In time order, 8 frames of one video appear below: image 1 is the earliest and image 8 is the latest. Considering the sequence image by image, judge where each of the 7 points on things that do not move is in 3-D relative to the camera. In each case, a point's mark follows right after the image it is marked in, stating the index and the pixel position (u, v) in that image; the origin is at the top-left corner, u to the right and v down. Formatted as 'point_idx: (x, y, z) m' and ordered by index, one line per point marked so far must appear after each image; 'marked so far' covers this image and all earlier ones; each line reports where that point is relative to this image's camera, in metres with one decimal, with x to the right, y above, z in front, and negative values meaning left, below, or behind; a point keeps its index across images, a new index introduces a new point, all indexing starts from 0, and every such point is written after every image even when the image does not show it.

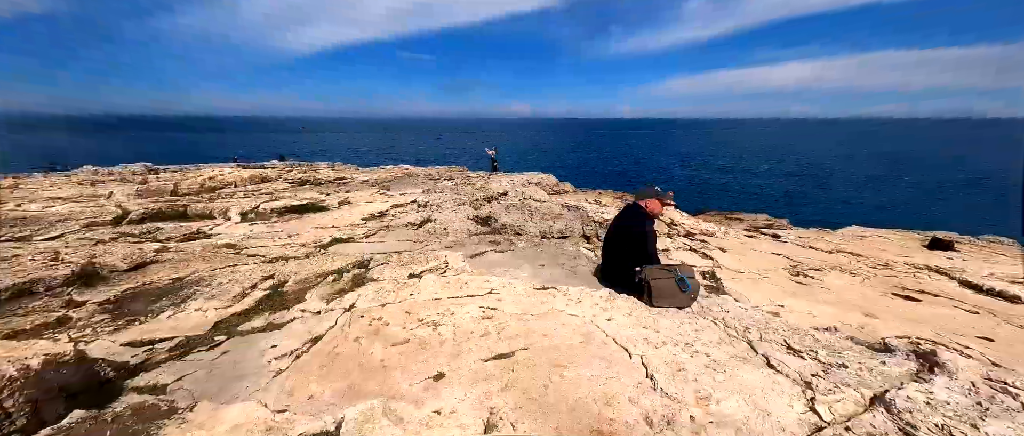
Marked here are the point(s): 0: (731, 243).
0: (+13.2, -1.6, +17.4) m
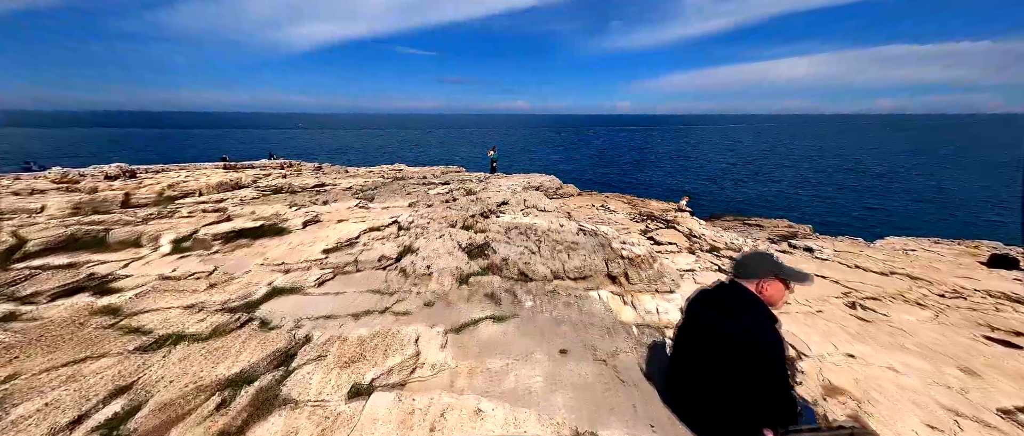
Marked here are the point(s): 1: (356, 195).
0: (+13.2, -2.4, +15.1) m
1: (-9.8, +1.4, +17.7) m
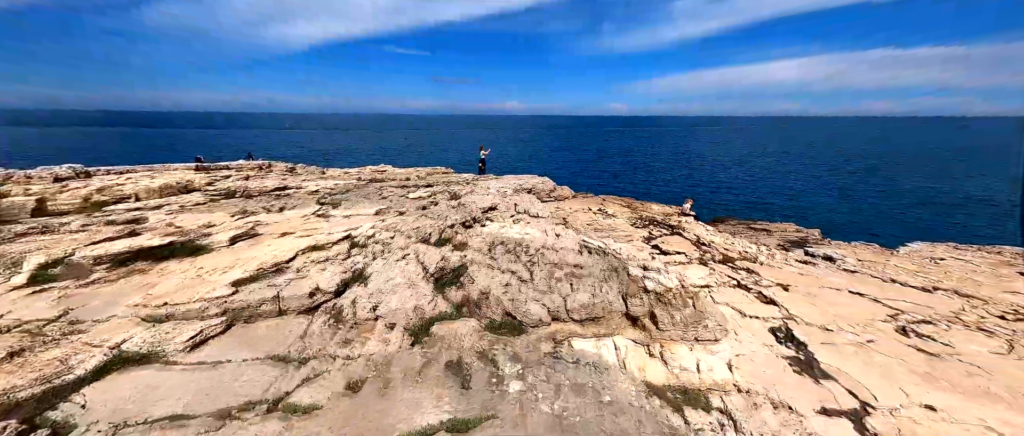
0: (+12.7, -2.7, +13.3) m
1: (-10.4, +1.0, +15.3) m
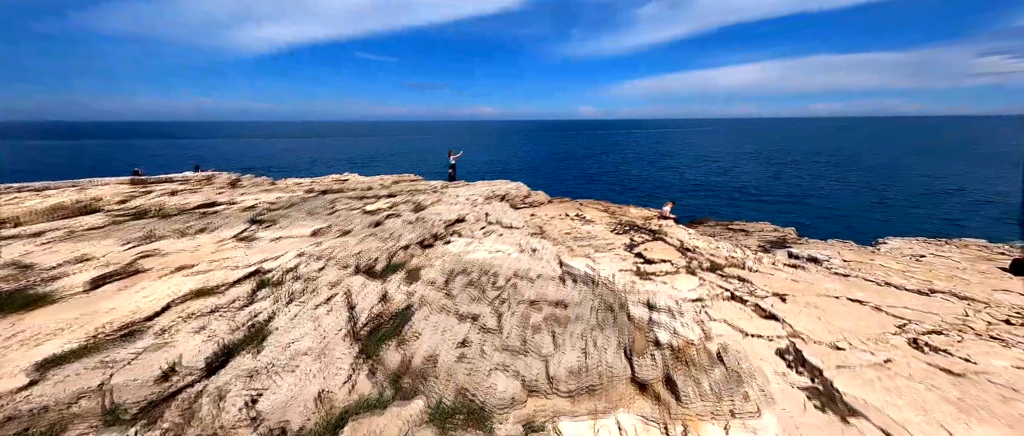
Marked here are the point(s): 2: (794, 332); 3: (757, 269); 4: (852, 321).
0: (+11.6, -2.9, +12.4) m
1: (-11.7, 0.0, +12.8) m
2: (+9.3, -3.8, +9.4) m
3: (+12.5, -2.6, +14.5) m
4: (+11.6, -3.5, +9.8) m
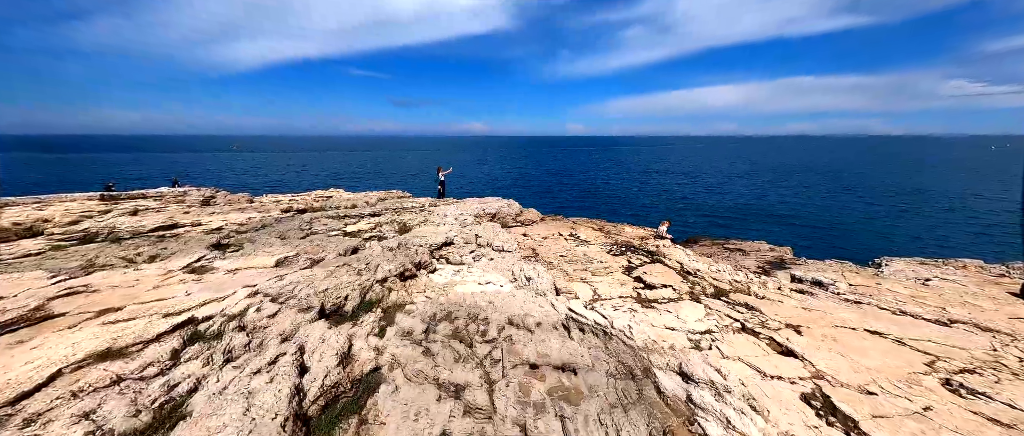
0: (+11.3, -3.9, +11.6) m
1: (-12.0, -1.0, +11.5) m
2: (+9.1, -4.6, +8.5) m
3: (+12.1, -3.8, +13.8) m
4: (+11.4, -4.4, +8.9) m
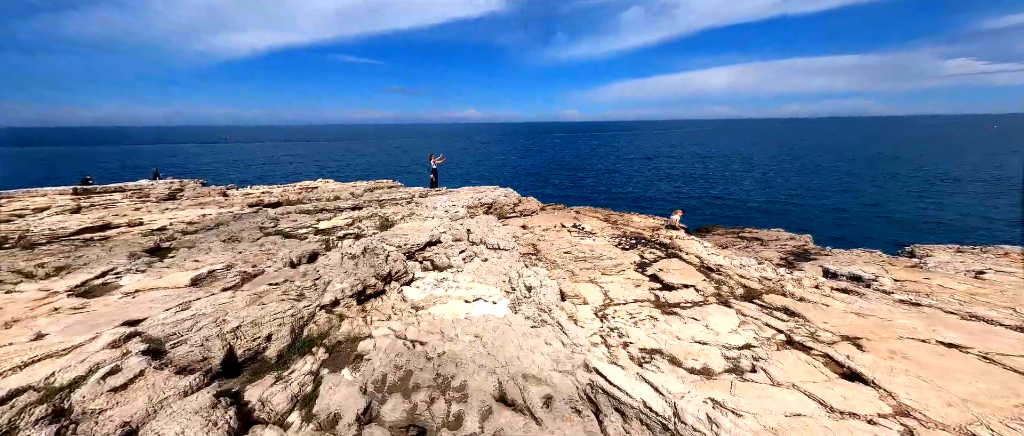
0: (+11.3, -3.5, +9.7) m
1: (-12.1, -0.9, +9.5) m
2: (+9.1, -4.4, +6.6) m
3: (+12.1, -3.3, +11.9) m
4: (+11.4, -4.2, +7.1) m
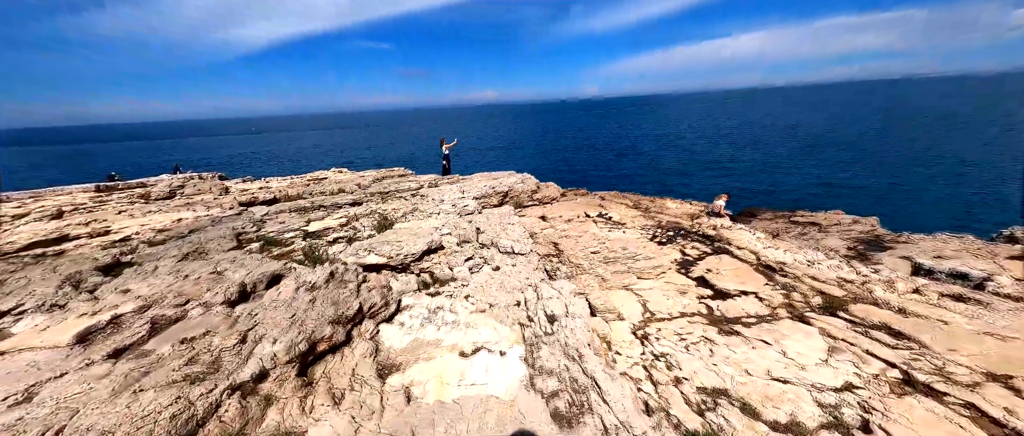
0: (+11.7, -3.3, +7.1) m
1: (-11.6, -1.3, +8.2) m
2: (+9.4, -4.4, +4.2) m
3: (+12.7, -2.9, +9.2) m
4: (+11.7, -4.1, +4.5) m
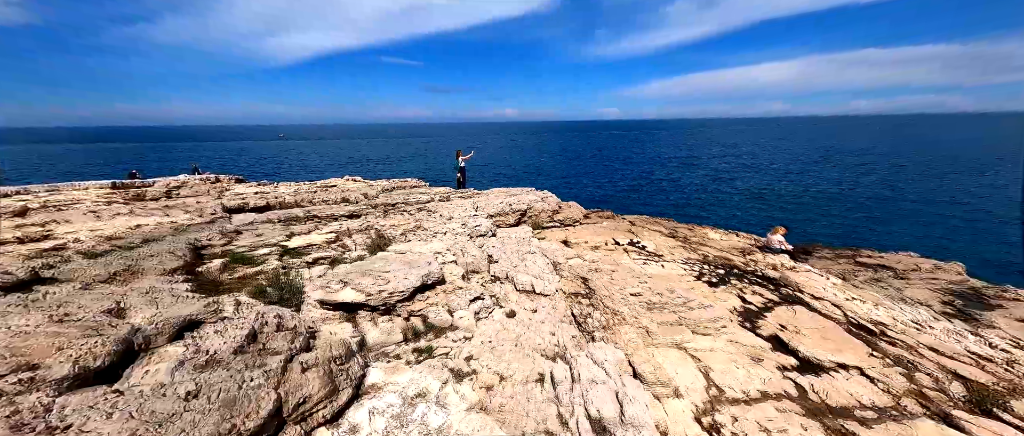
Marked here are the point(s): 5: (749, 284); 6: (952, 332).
0: (+12.0, -4.6, +4.2) m
1: (-11.1, -1.3, +6.4) m
2: (+9.5, -5.4, +1.3) m
3: (+13.0, -4.3, +6.2) m
4: (+11.8, -5.2, +1.5) m
5: (+9.8, -2.7, +11.8) m
6: (+14.4, -3.8, +9.3) m
